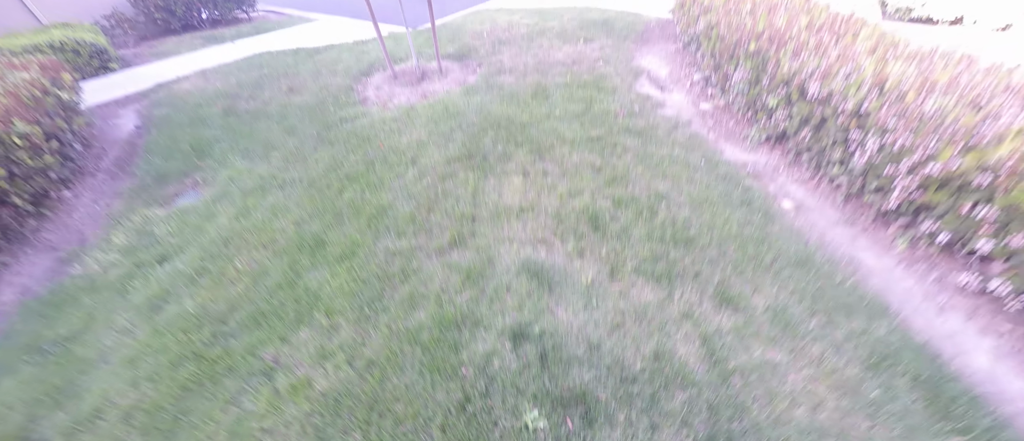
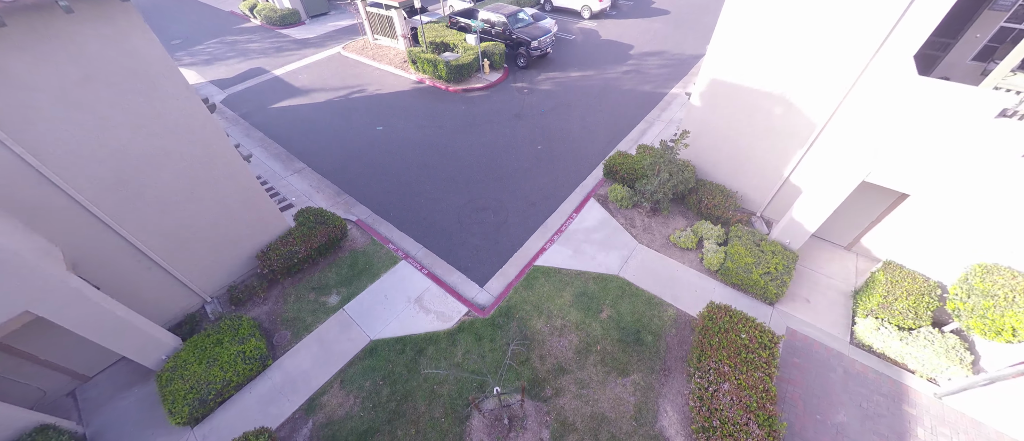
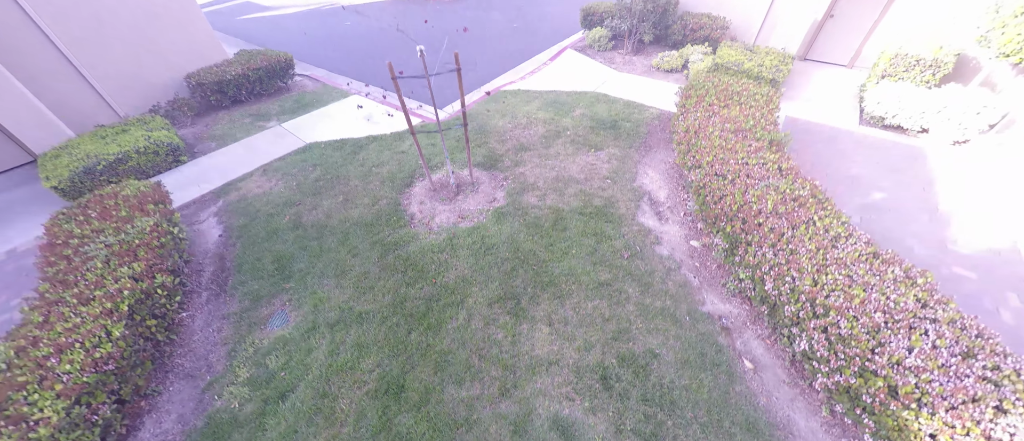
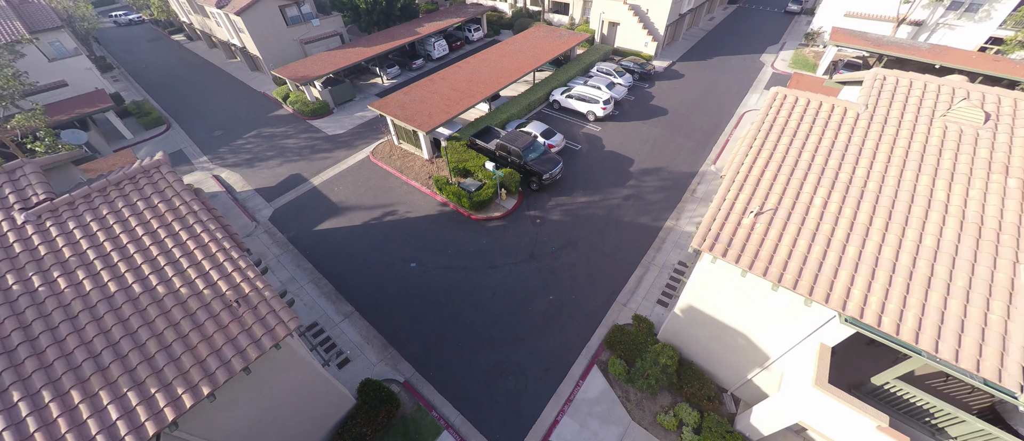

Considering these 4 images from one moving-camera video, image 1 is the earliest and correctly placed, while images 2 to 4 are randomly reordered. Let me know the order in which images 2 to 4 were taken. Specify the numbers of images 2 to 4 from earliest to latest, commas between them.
3, 2, 4
